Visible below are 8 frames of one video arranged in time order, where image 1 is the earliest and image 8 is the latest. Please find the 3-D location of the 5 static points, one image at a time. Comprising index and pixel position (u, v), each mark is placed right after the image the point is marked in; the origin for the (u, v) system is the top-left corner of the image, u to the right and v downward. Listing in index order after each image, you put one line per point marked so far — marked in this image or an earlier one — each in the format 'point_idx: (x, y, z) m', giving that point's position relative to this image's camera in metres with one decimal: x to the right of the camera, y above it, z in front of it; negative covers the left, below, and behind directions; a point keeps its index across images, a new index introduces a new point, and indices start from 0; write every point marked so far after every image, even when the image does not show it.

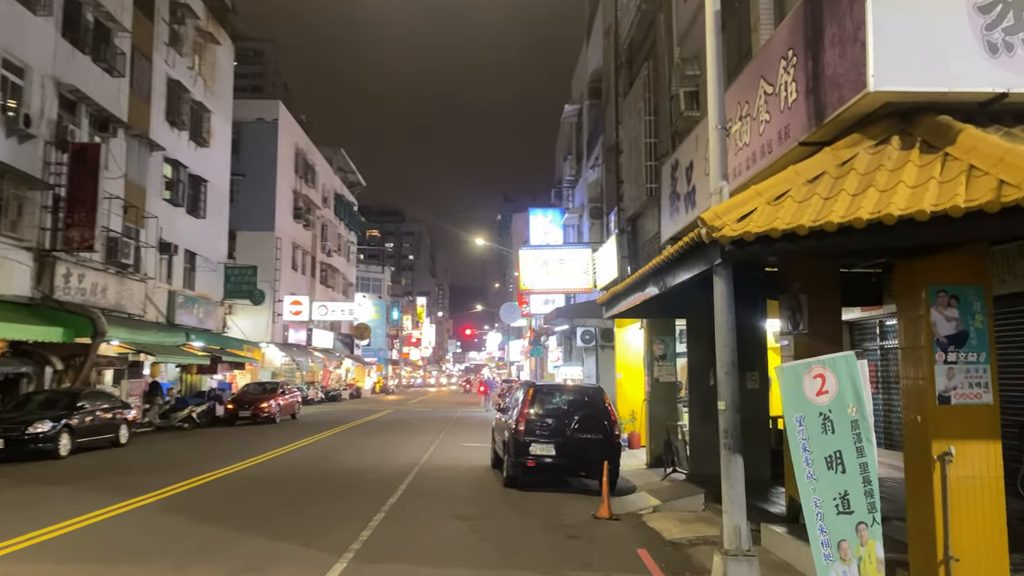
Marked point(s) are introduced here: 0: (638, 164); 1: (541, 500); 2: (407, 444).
0: (+2.3, +2.2, +14.3) m
1: (+0.4, -2.9, +10.9) m
2: (-2.5, -3.7, +18.9) m
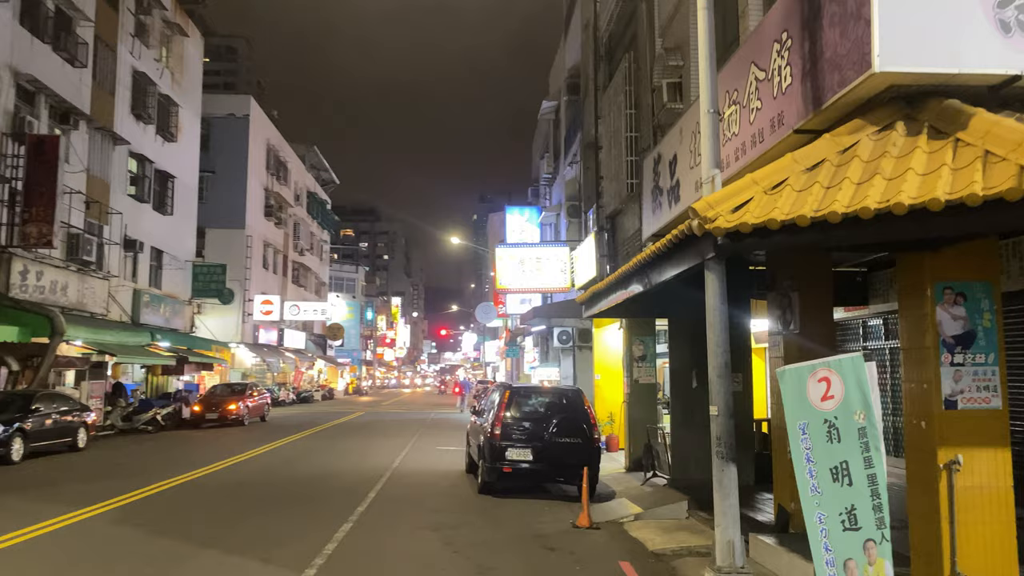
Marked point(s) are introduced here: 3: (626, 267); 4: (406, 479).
0: (+1.8, +2.2, +13.9) m
1: (+0.1, -2.9, +10.4) m
2: (-3.1, -3.7, +18.4) m
3: (+1.3, +0.2, +8.4) m
4: (-1.7, -3.2, +13.1) m
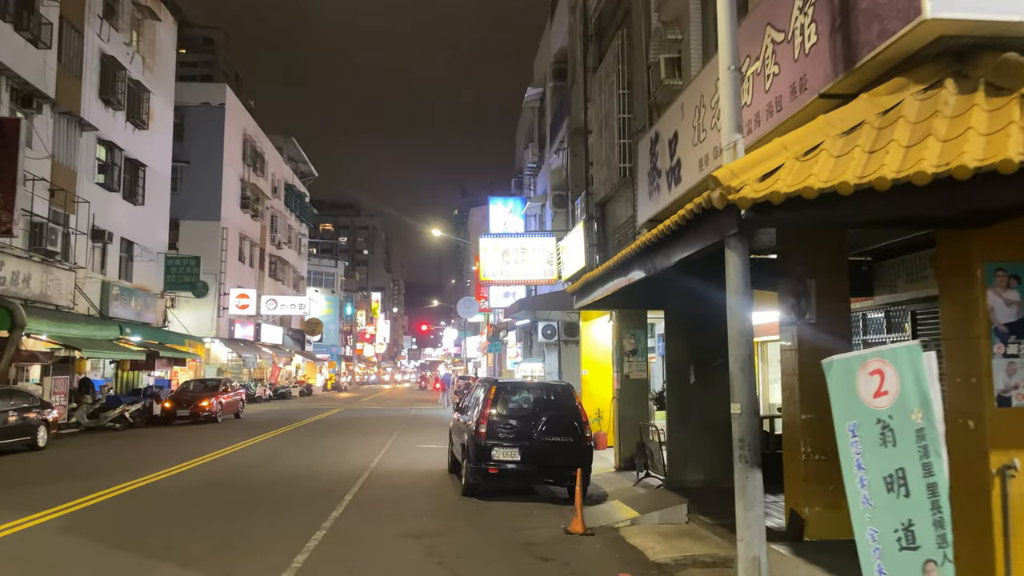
0: (+1.6, +2.4, +13.2) m
1: (-0.1, -2.8, +9.7) m
2: (-3.5, -3.5, +17.6) m
3: (+1.1, +0.4, +7.7) m
4: (-2.0, -3.0, +12.3) m
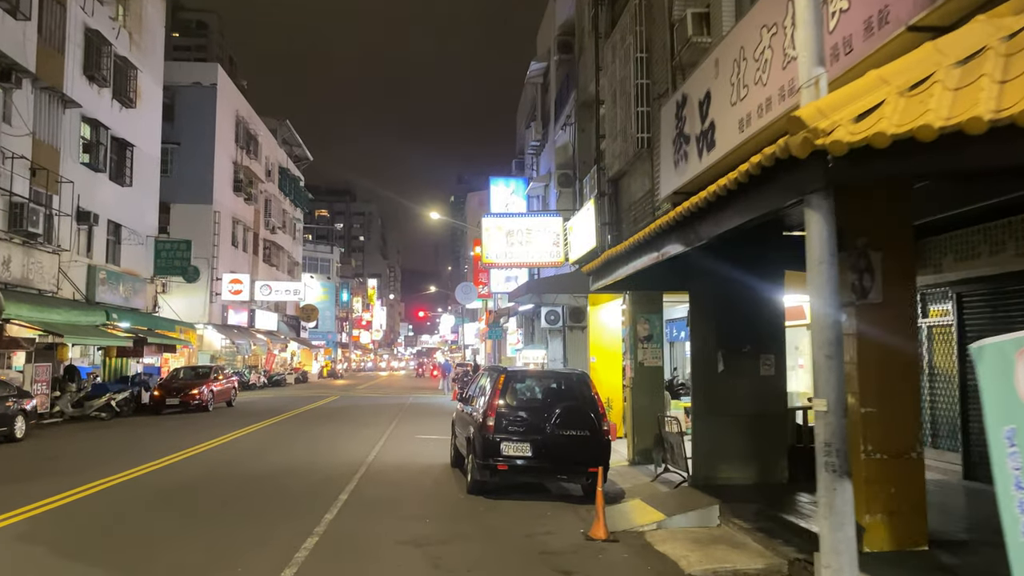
0: (+1.7, +2.7, +12.2) m
1: (0.0, -2.5, +8.9) m
2: (-3.4, -3.2, +16.7) m
3: (+1.3, +0.6, +6.8) m
4: (-1.8, -2.7, +11.4) m
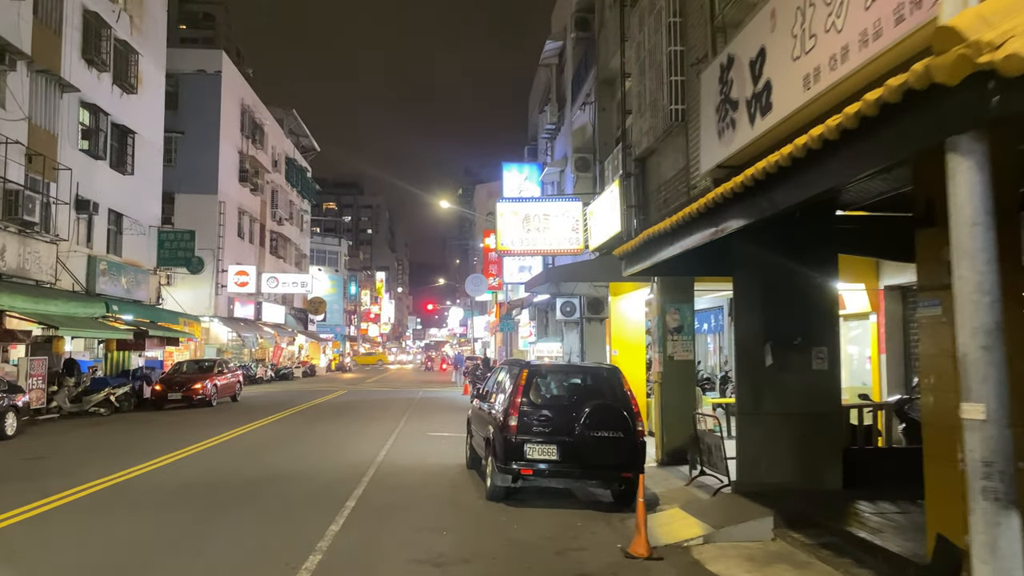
0: (+2.0, +2.9, +11.2) m
1: (+0.3, -2.4, +7.9) m
2: (-3.0, -2.9, +15.8) m
3: (+1.5, +0.7, +5.8) m
4: (-1.6, -2.5, +10.5) m
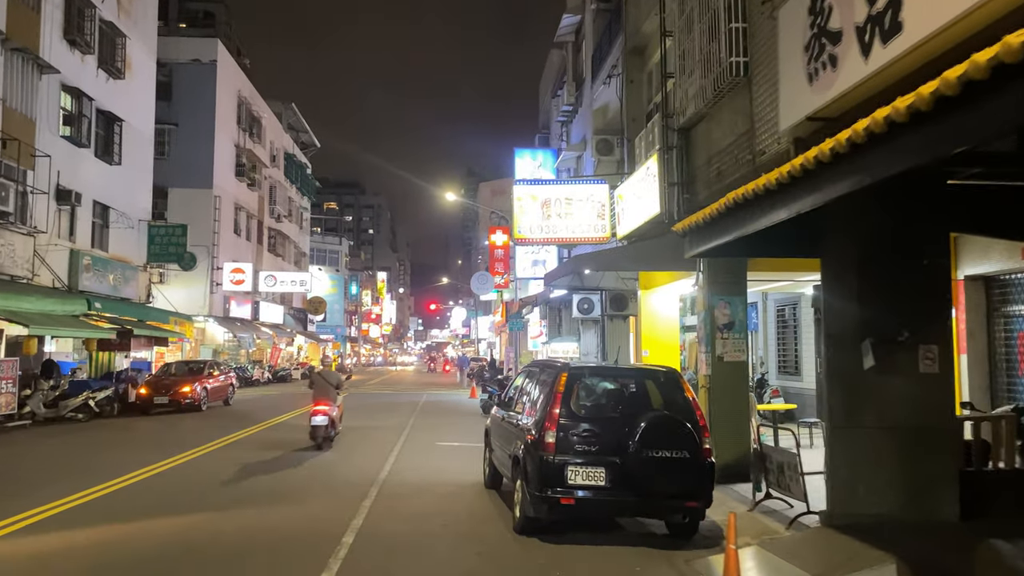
0: (+2.3, +3.0, +9.5) m
1: (+0.6, -2.2, +6.2) m
2: (-2.7, -2.8, +14.1) m
3: (+1.8, +0.9, +4.1) m
4: (-1.2, -2.4, +8.8) m
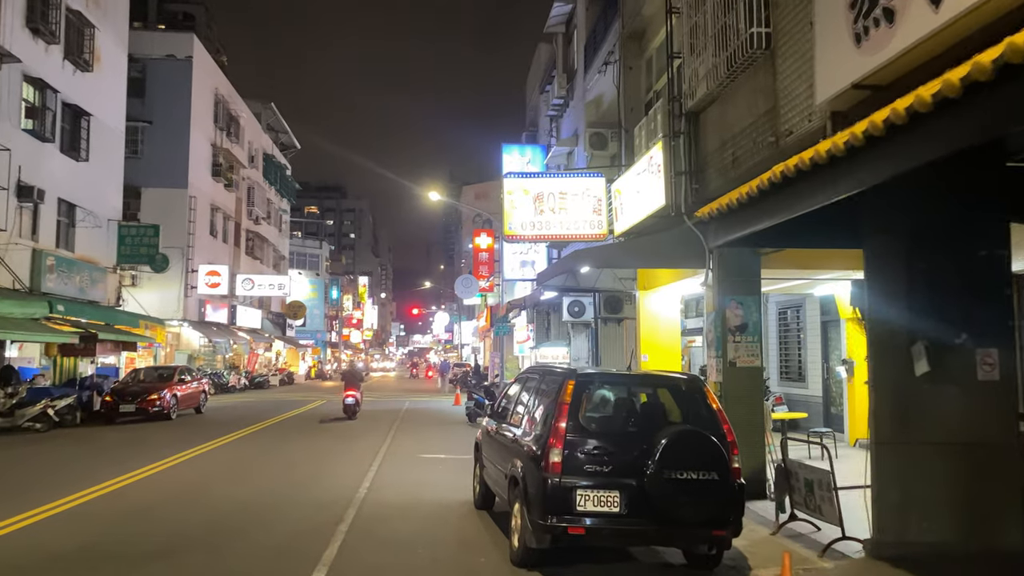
0: (+2.3, +3.0, +8.6) m
1: (+0.6, -2.2, +5.3) m
2: (-2.9, -2.8, +13.1) m
3: (+1.9, +0.9, +3.2) m
4: (-1.3, -2.4, +7.8) m
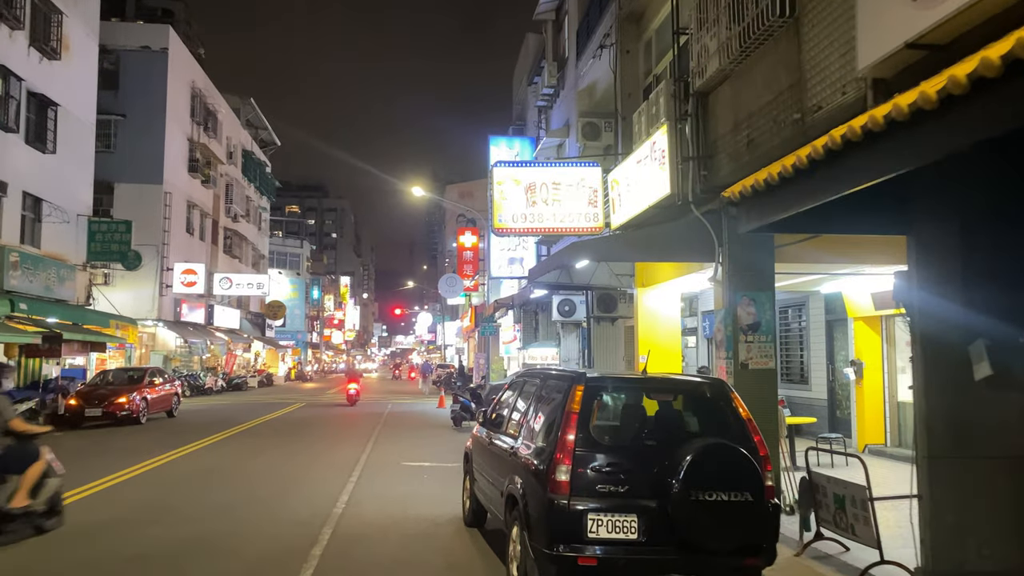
0: (+2.2, +3.1, +7.9) m
1: (+0.6, -2.1, +4.5) m
2: (-3.0, -2.7, +12.2) m
3: (+2.0, +1.0, +2.4) m
4: (-1.3, -2.3, +7.0) m
